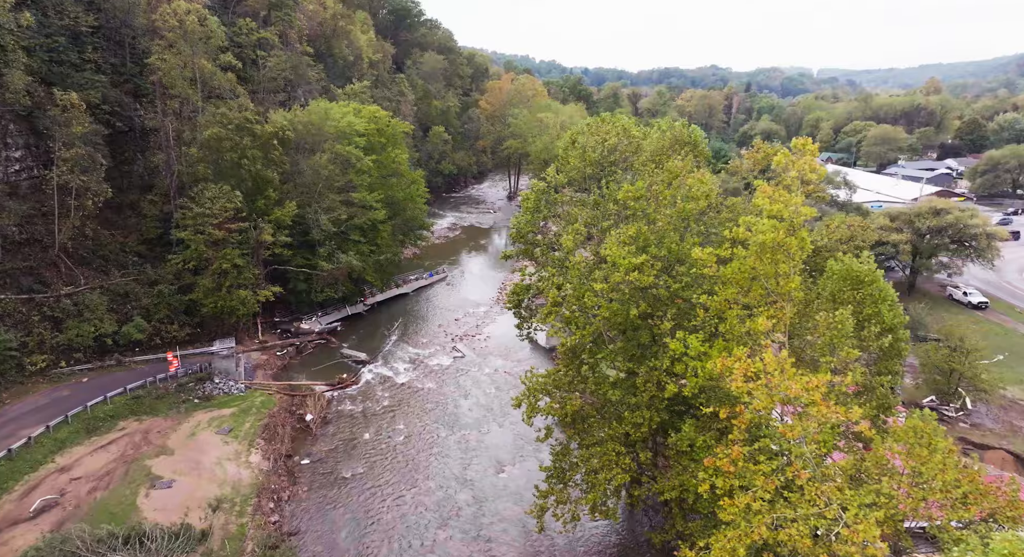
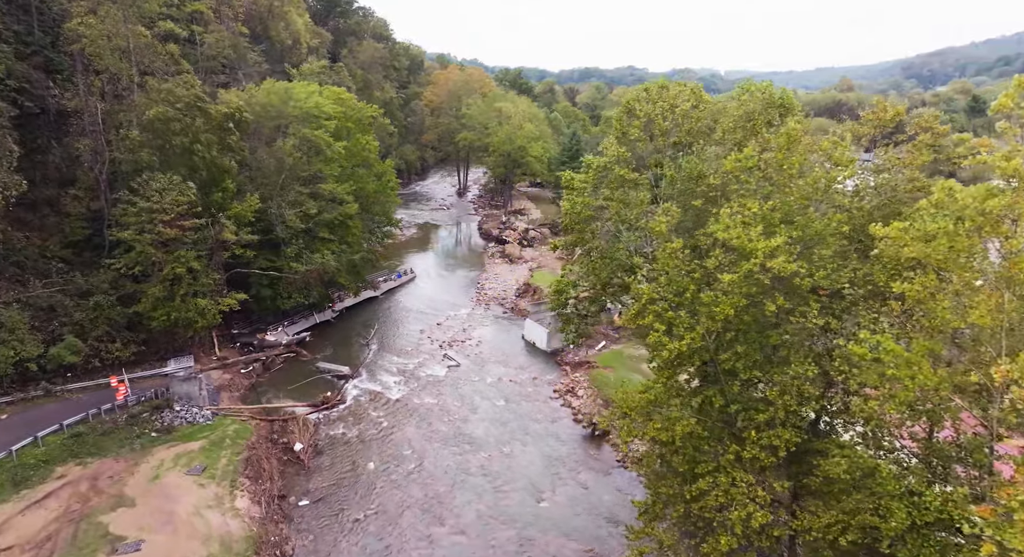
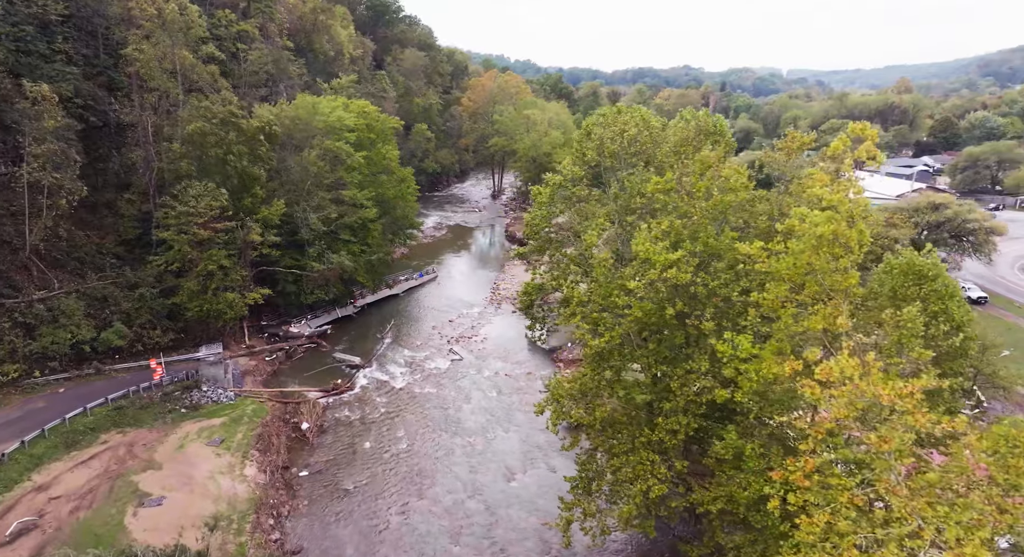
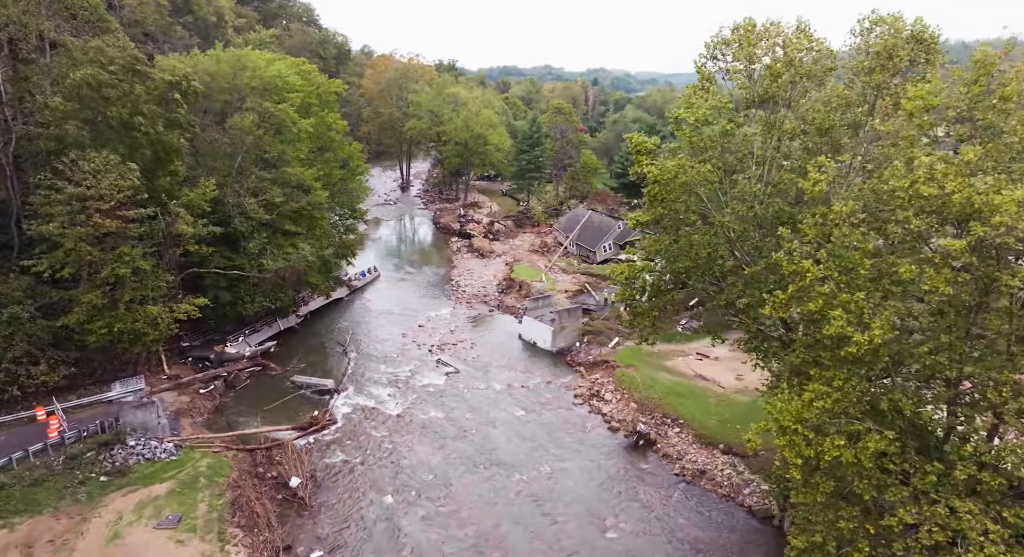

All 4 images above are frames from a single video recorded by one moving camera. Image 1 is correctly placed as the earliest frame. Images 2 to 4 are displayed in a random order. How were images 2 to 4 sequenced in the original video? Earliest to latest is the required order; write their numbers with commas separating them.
3, 2, 4
